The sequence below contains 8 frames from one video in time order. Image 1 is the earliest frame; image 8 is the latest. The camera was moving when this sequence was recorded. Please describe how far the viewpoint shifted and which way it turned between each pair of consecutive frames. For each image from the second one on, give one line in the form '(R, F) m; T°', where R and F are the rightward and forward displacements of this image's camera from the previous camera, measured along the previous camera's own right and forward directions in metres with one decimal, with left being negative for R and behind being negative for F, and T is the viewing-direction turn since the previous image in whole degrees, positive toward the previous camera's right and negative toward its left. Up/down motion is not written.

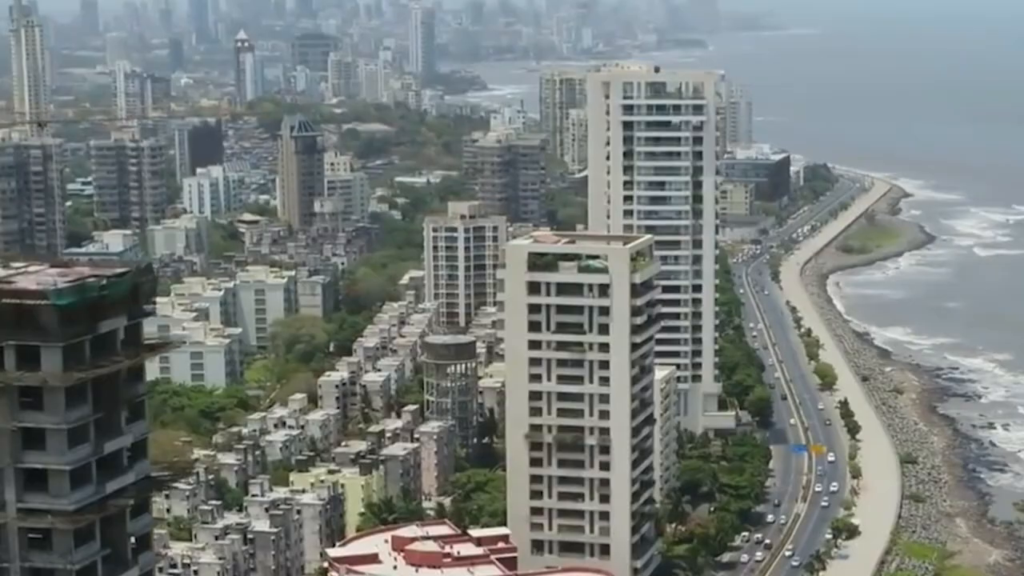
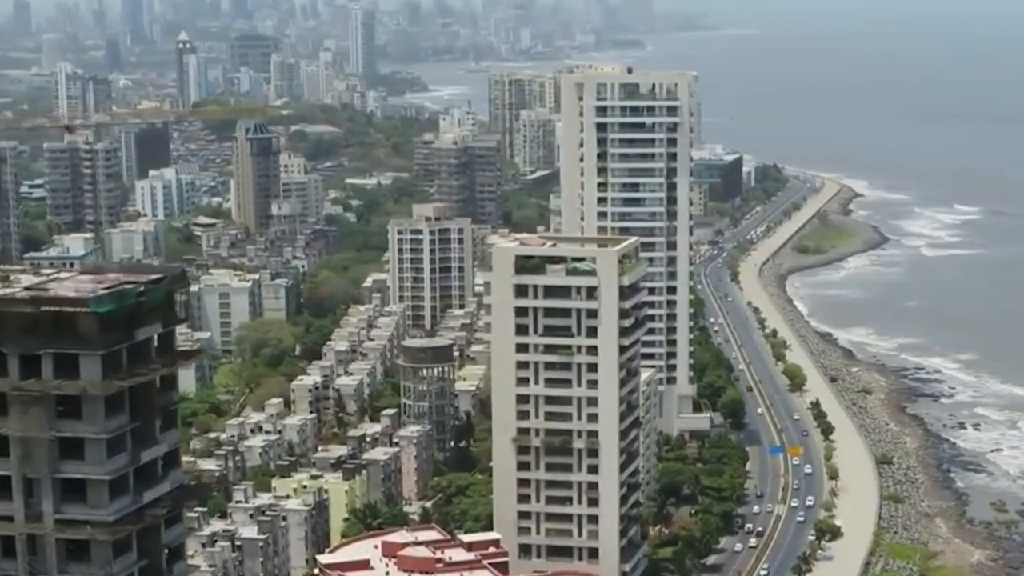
(-0.7, +0.1) m; +2°
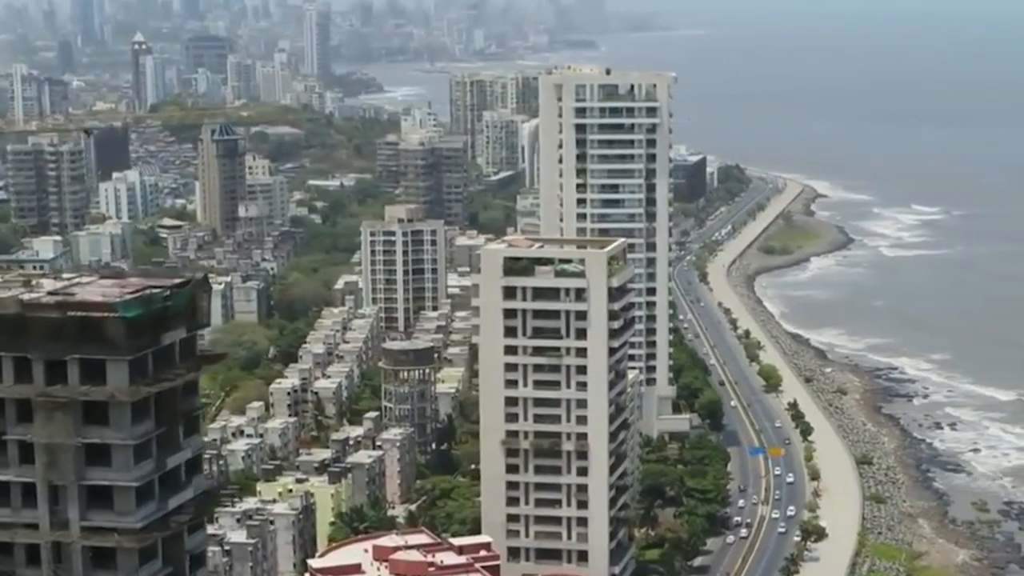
(-0.5, +0.1) m; +1°
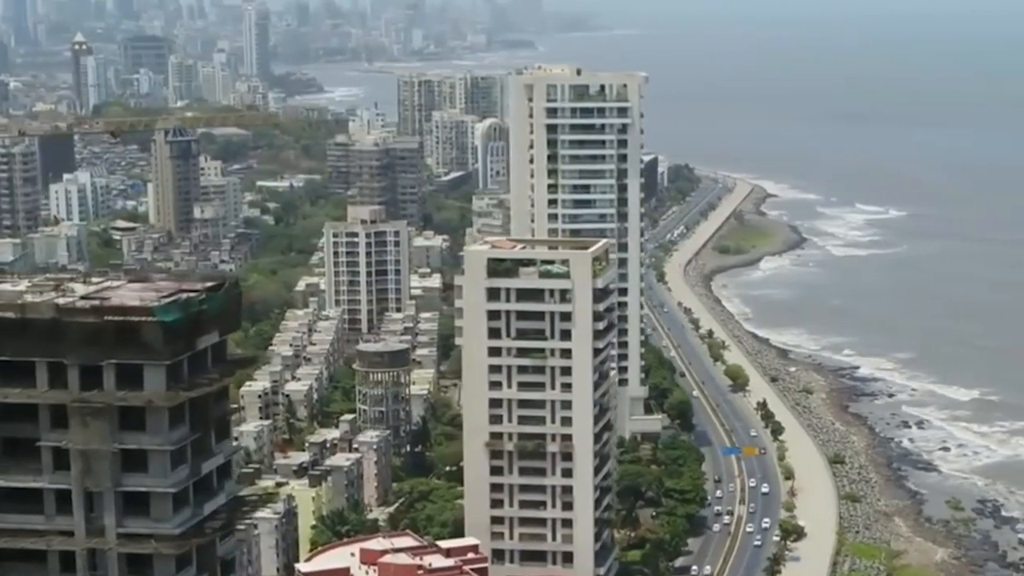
(-0.6, +0.1) m; +2°
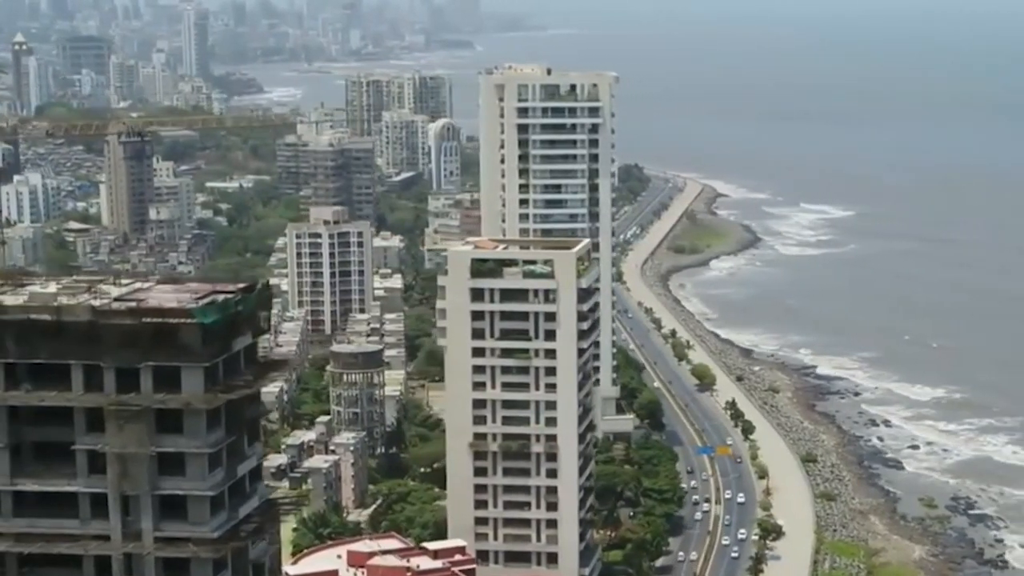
(-0.6, +0.1) m; +2°
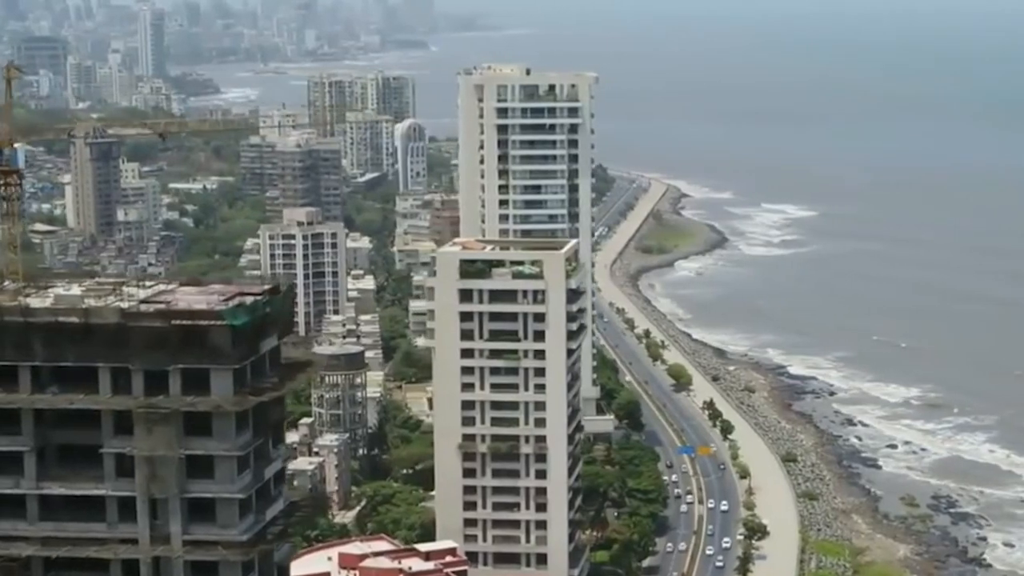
(-0.5, 0.0) m; +1°
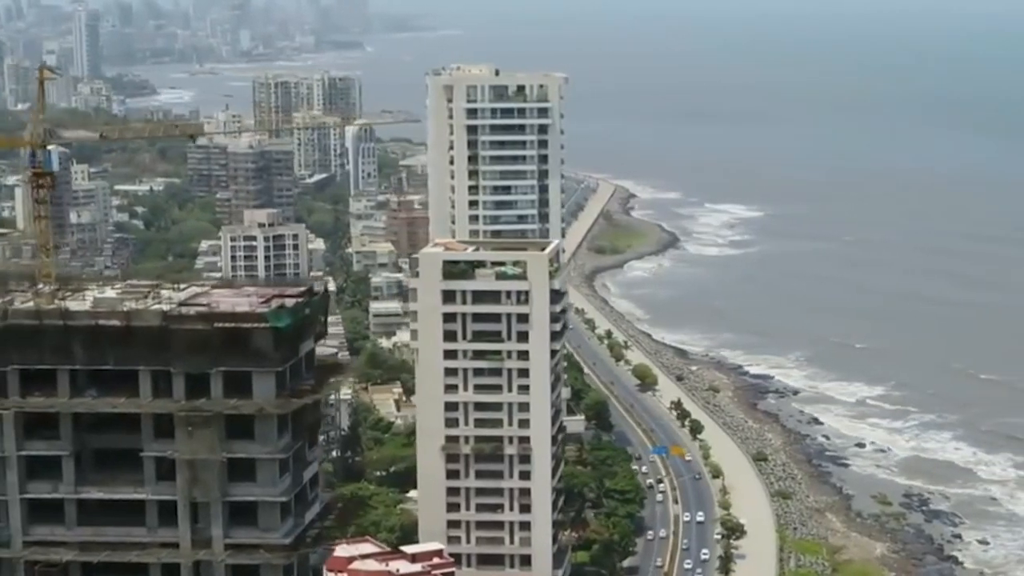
(-0.6, +0.1) m; +2°
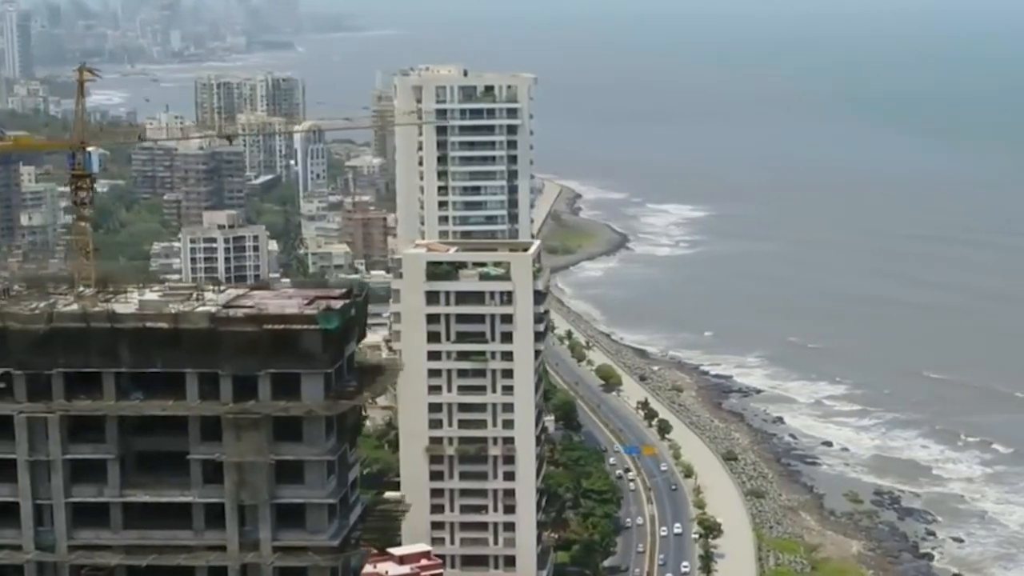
(-0.7, 0.0) m; +2°
